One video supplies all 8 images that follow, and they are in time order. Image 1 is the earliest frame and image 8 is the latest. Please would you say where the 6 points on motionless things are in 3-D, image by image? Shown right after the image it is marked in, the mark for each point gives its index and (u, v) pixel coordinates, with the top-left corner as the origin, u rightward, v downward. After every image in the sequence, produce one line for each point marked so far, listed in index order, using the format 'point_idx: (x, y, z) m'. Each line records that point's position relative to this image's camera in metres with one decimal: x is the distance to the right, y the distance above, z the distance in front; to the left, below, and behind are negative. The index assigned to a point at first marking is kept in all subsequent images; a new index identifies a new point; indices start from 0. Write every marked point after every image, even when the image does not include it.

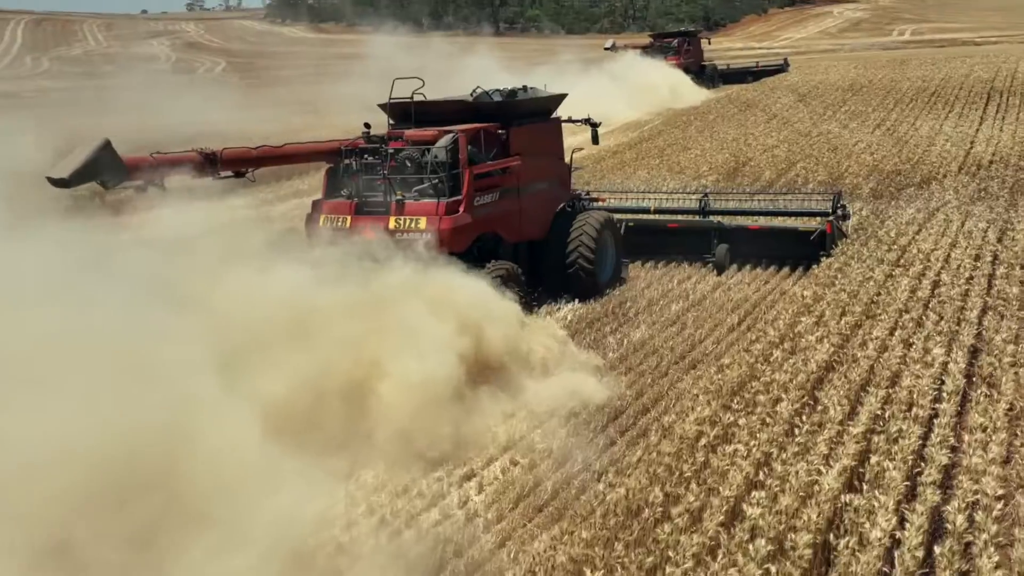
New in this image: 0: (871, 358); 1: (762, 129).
0: (+1.9, -0.4, +5.7) m
1: (+4.4, +2.8, +18.7) m
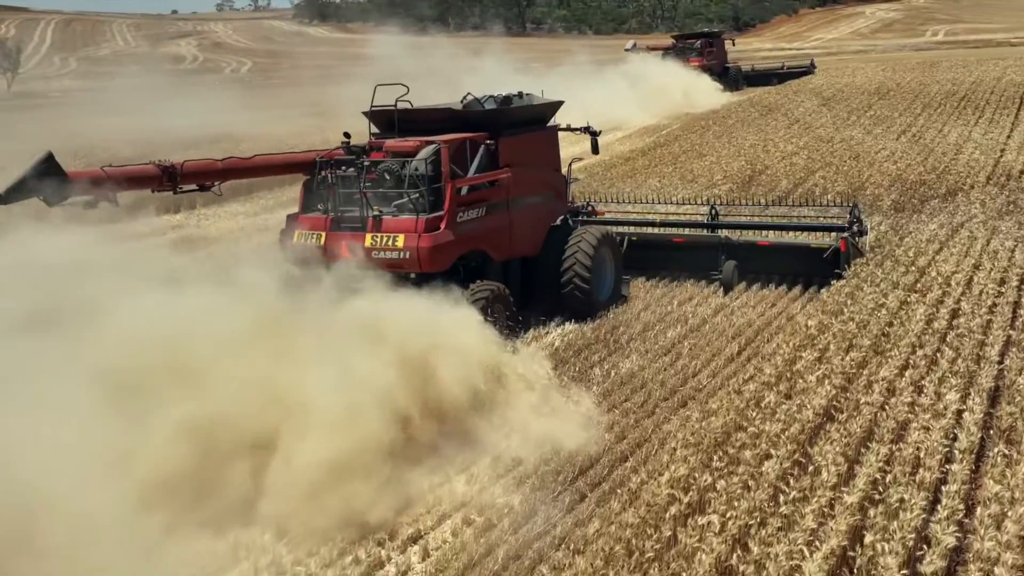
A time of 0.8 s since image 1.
0: (+1.7, -0.6, +5.1) m
1: (+4.6, +2.6, +18.0) m
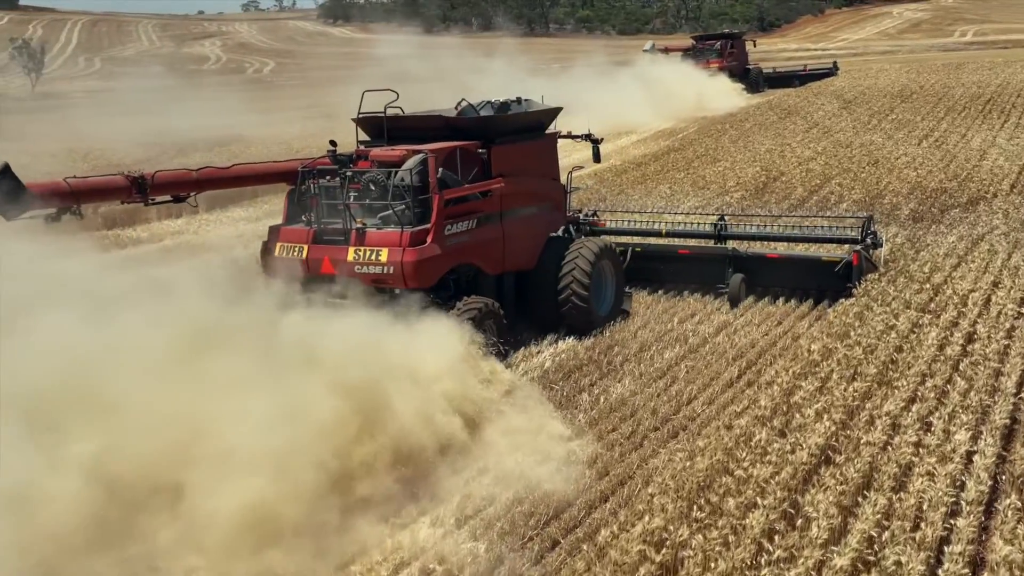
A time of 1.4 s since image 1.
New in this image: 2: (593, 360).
0: (+1.6, -0.7, +4.6) m
1: (+4.7, +2.4, +17.5) m
2: (+0.5, -0.5, +7.2) m
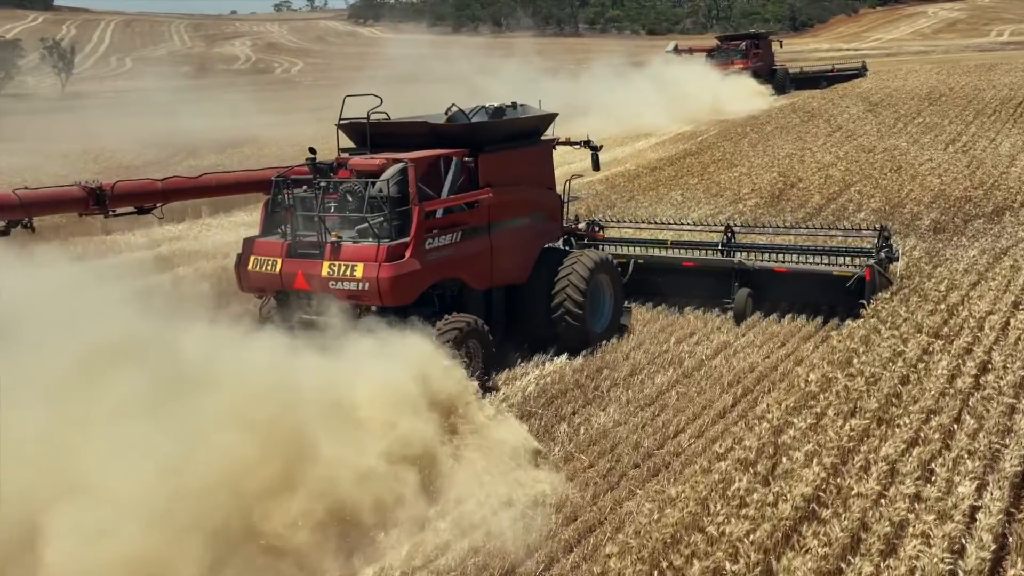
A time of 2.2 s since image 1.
0: (+1.4, -0.8, +4.2) m
1: (+4.9, +2.3, +16.9) m
2: (+0.4, -0.6, +6.7) m
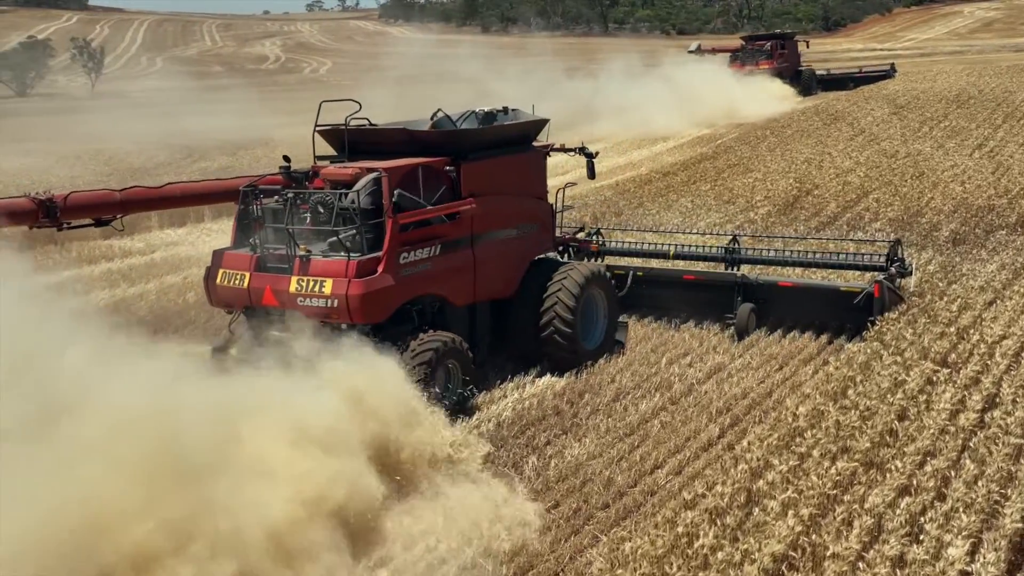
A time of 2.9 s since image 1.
0: (+1.2, -0.9, +3.7) m
1: (+5.1, +2.1, +16.4) m
2: (+0.3, -0.7, +6.3) m
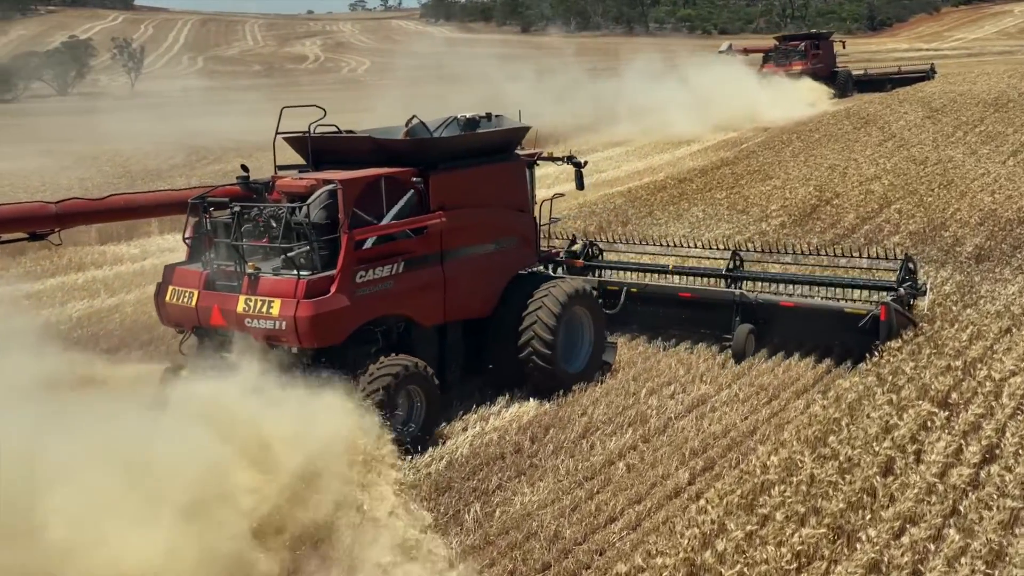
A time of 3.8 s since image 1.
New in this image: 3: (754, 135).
0: (+0.8, -1.1, +3.1) m
1: (+5.2, +2.0, +15.6) m
2: (0.0, -0.9, +5.8) m
3: (+4.4, +2.8, +19.4) m
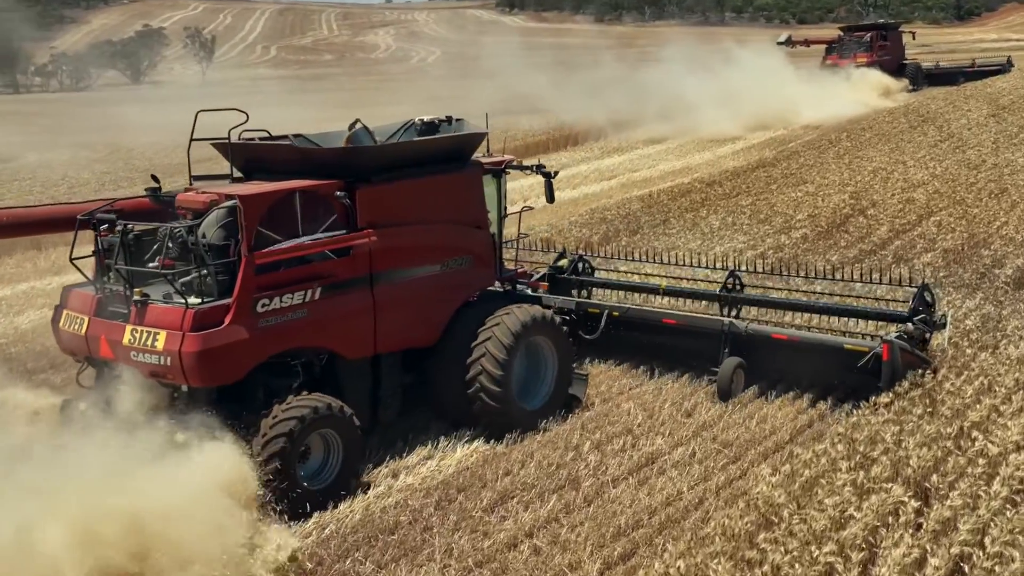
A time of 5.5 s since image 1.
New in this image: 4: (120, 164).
0: (+0.2, -1.3, +2.2) m
1: (+5.5, +1.8, +14.4) m
2: (-0.4, -1.0, +4.9) m
3: (+4.9, +2.6, +18.1) m
4: (-7.3, +2.3, +19.8) m
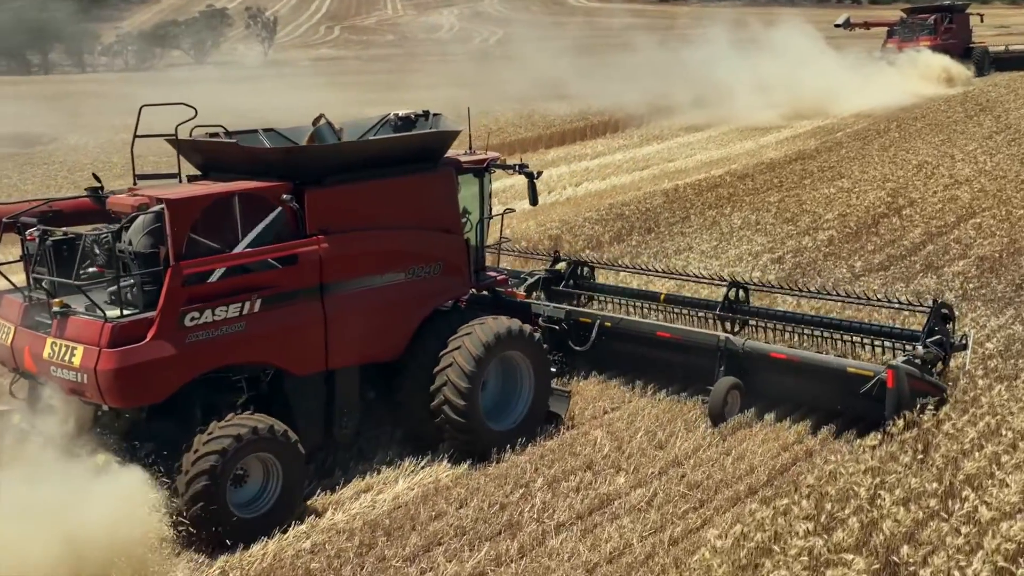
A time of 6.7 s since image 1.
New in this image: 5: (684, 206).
0: (-0.3, -1.4, +1.7) m
1: (+5.8, +1.8, +13.4) m
2: (-0.7, -1.1, +4.4) m
3: (+5.5, +2.7, +17.2) m
4: (-6.7, +2.6, +19.6) m
5: (+1.8, +0.9, +11.3) m
